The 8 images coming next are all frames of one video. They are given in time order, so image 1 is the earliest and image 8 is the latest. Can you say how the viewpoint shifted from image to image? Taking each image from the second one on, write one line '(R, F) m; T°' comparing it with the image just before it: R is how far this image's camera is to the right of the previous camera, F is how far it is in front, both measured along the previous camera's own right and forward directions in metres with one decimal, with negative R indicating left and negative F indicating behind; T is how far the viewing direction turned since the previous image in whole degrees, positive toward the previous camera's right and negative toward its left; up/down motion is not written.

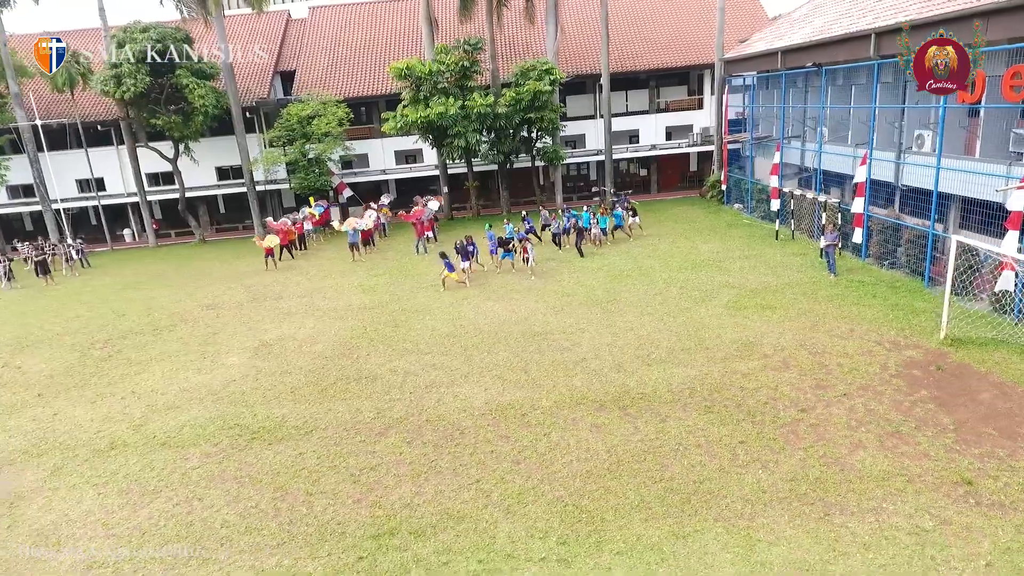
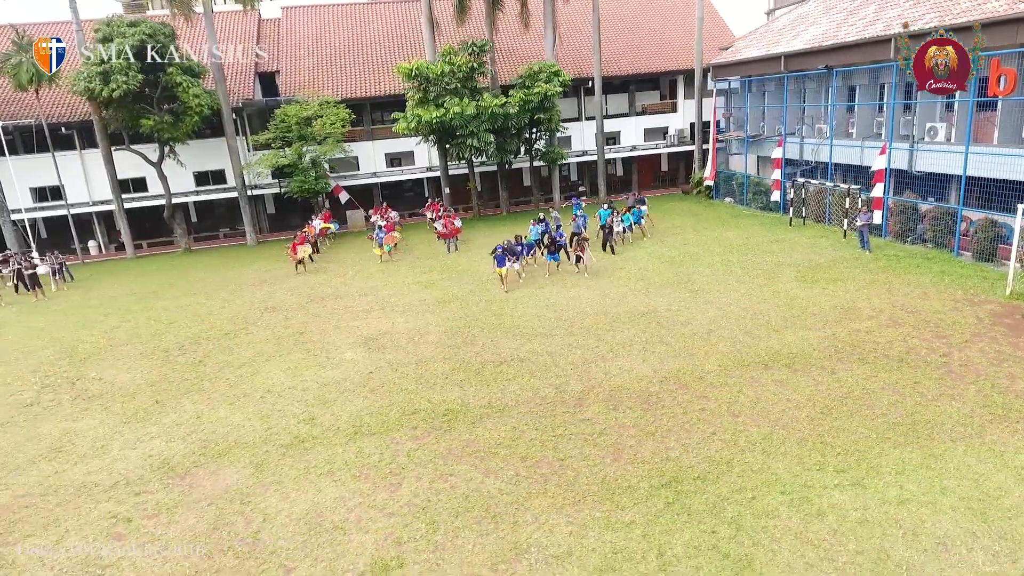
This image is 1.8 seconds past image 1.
(-4.8, -0.1) m; +9°
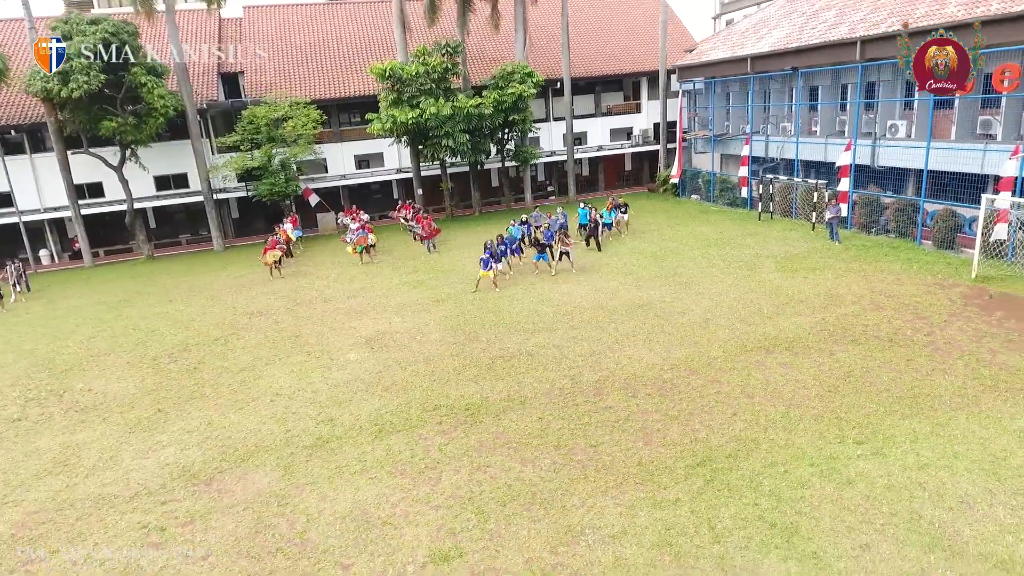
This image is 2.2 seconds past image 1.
(-1.2, -0.1) m; +5°
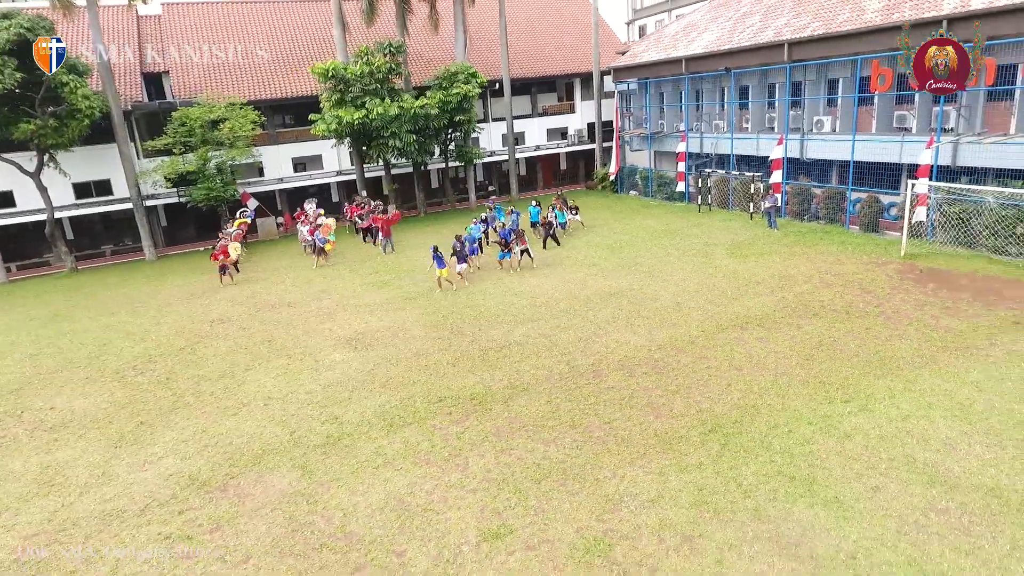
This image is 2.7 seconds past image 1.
(-1.4, -0.2) m; +7°
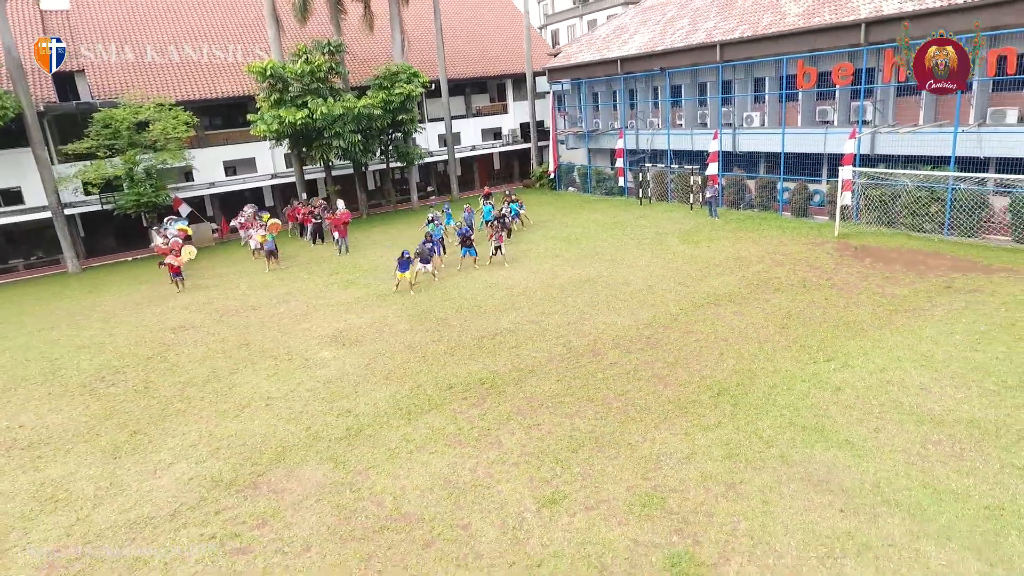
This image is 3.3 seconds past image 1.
(-1.6, -0.2) m; +8°
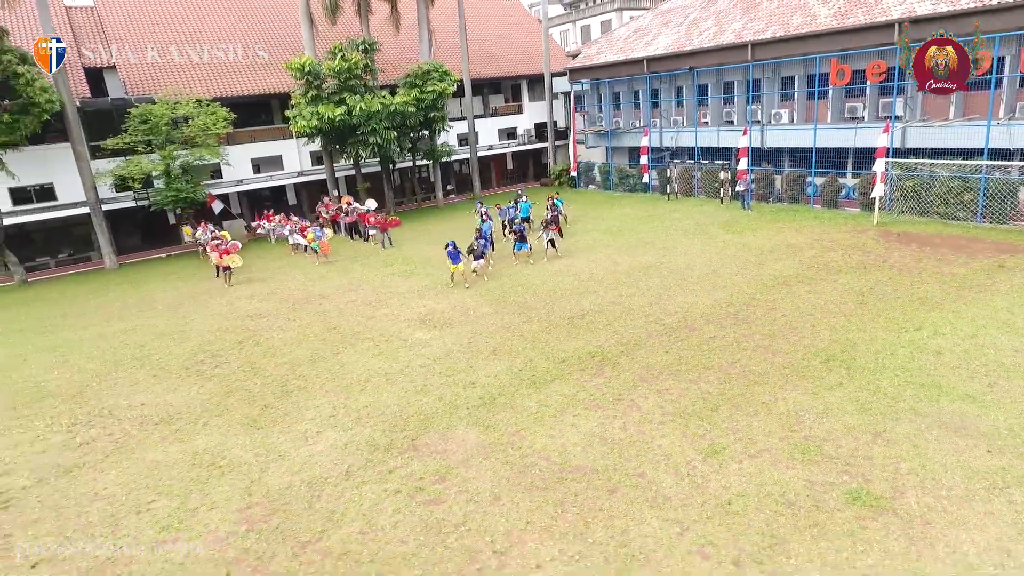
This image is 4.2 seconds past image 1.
(-2.5, -0.5) m; +2°
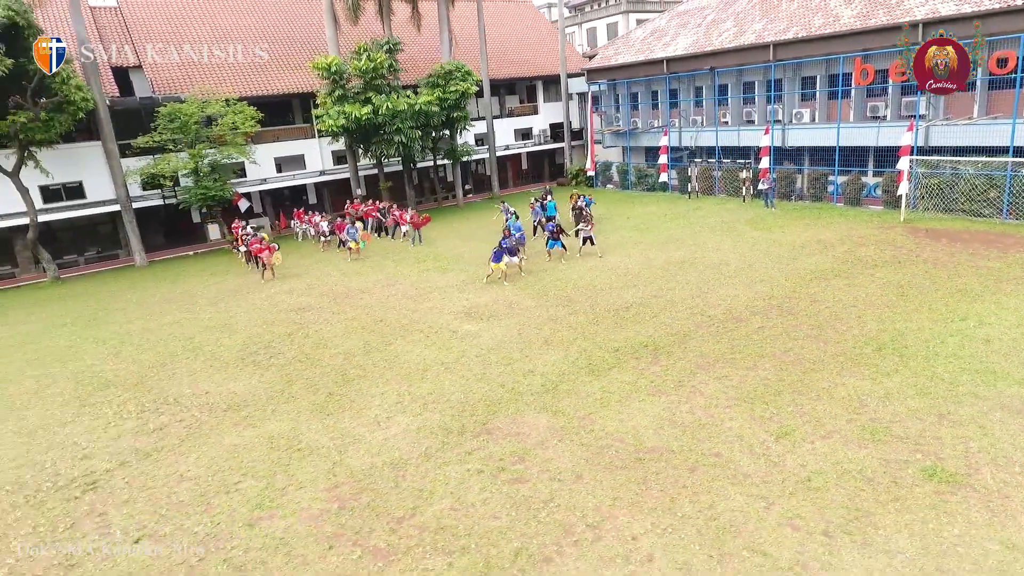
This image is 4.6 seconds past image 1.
(-1.1, -0.3) m; 0°
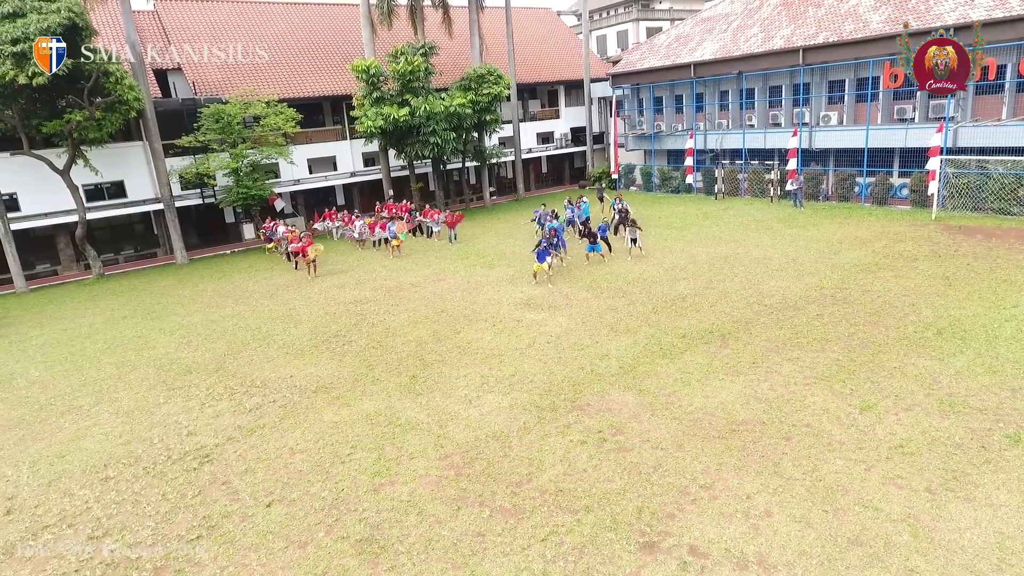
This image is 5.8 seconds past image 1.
(-1.4, -0.5) m; 0°
